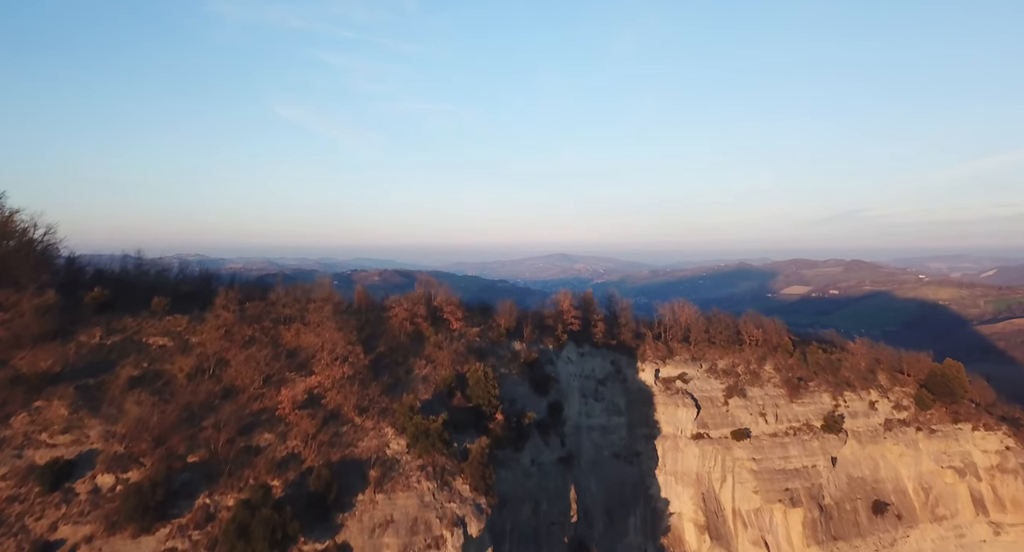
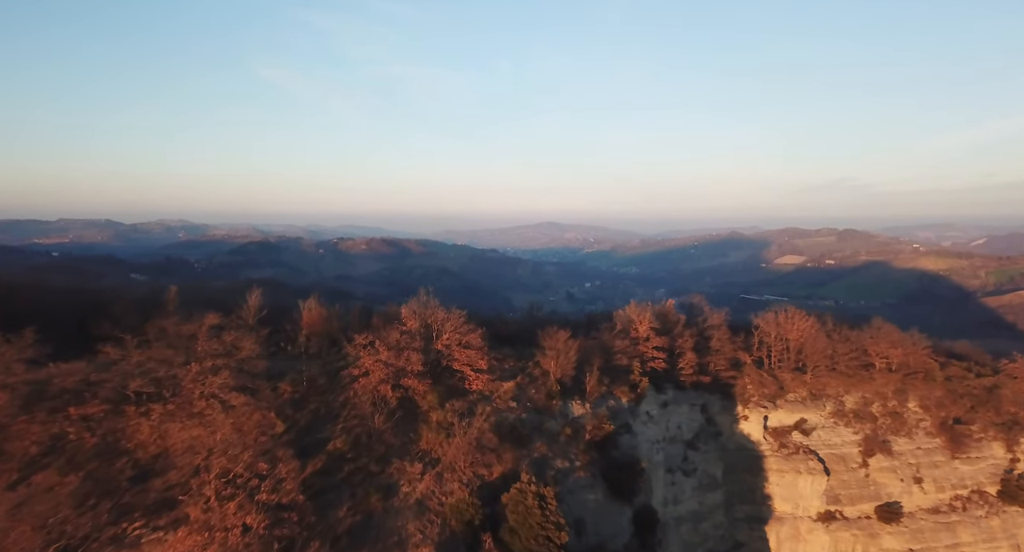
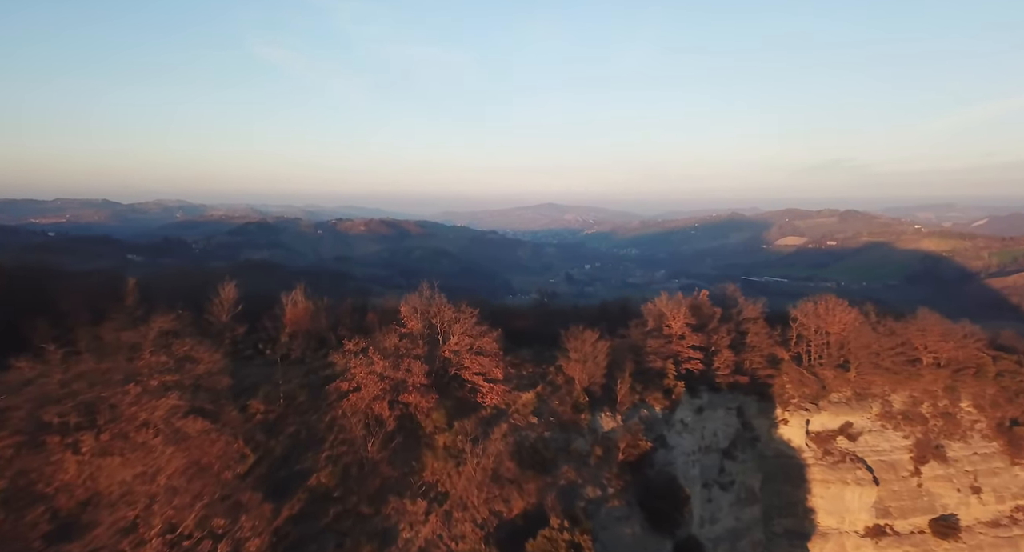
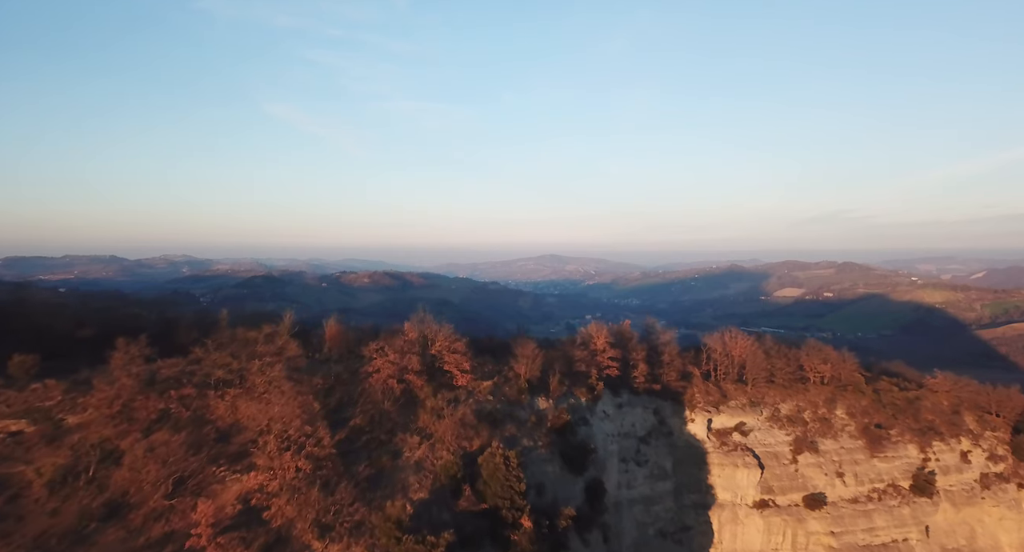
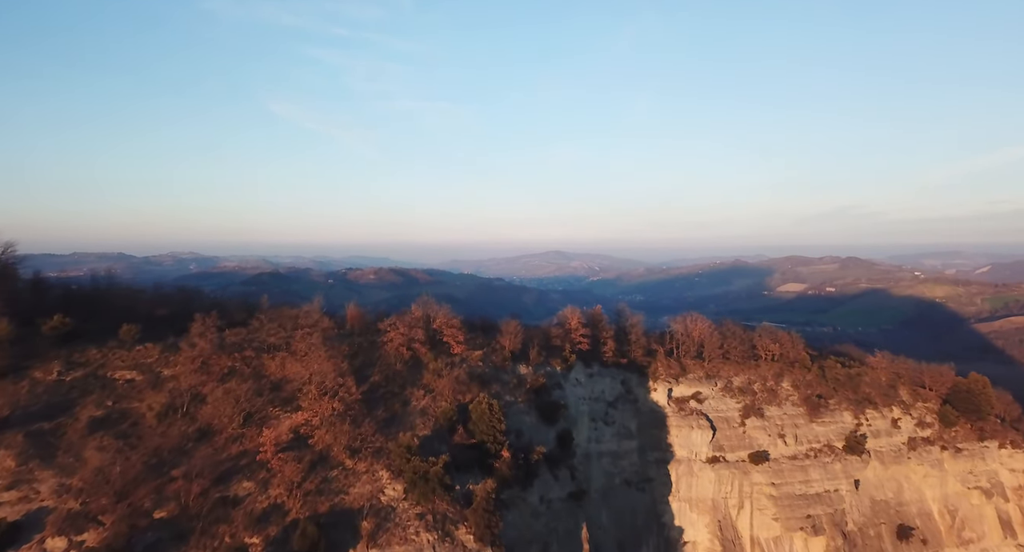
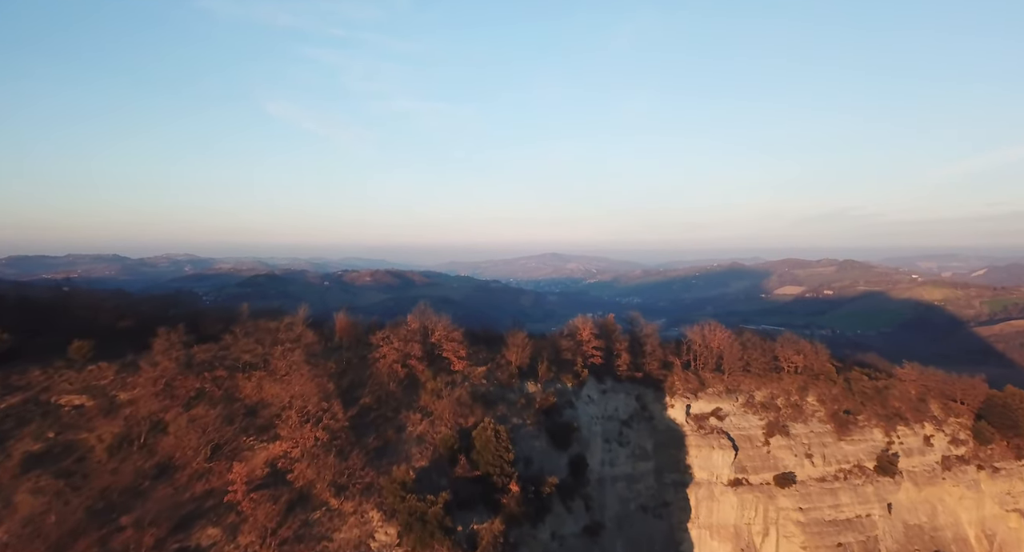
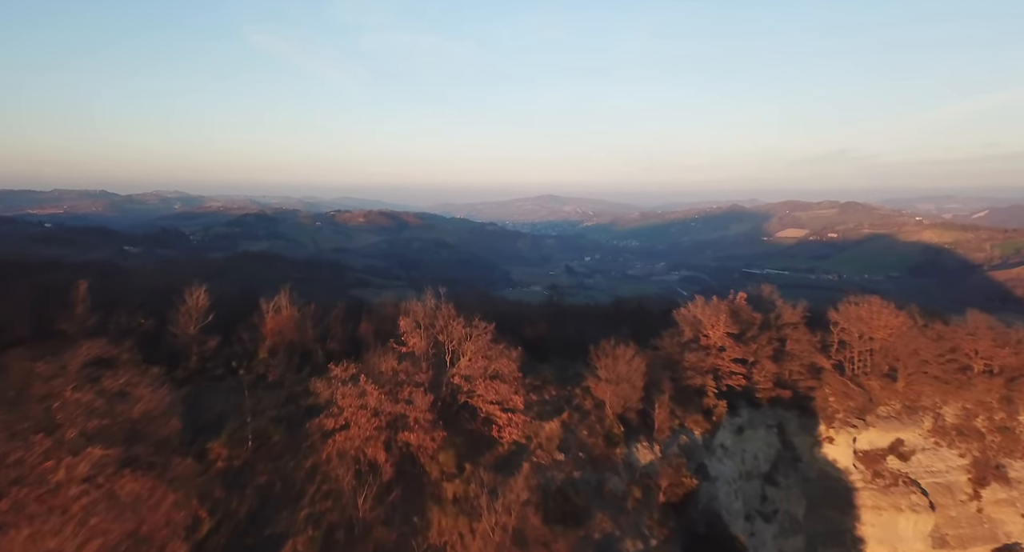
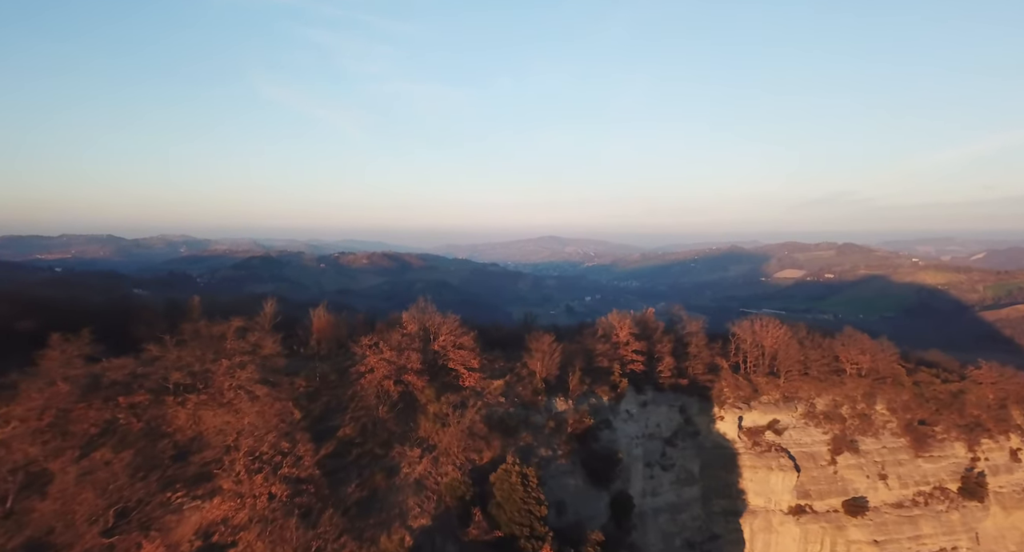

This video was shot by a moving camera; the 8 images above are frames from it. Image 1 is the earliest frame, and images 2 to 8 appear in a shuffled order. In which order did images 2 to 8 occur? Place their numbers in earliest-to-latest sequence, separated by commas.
5, 6, 4, 8, 2, 3, 7
